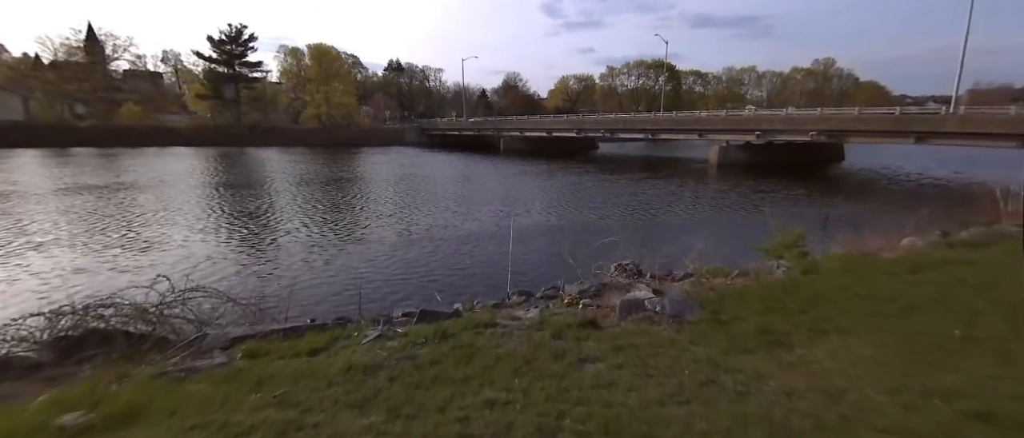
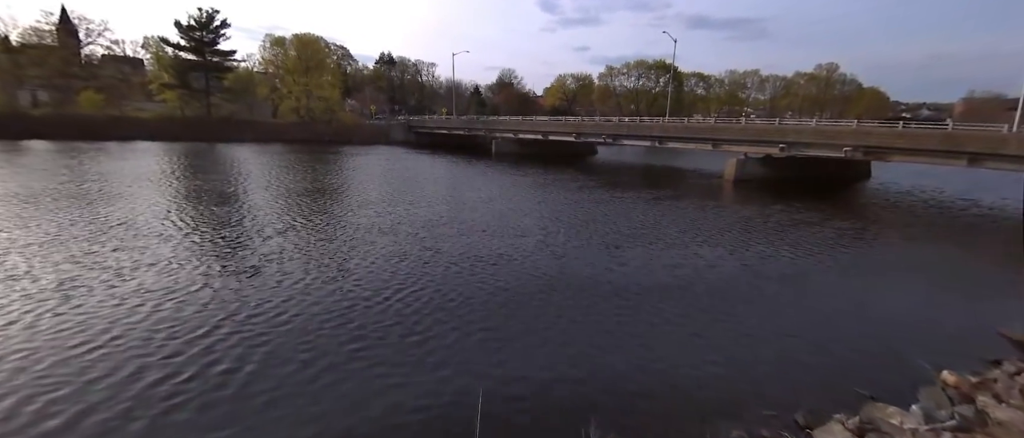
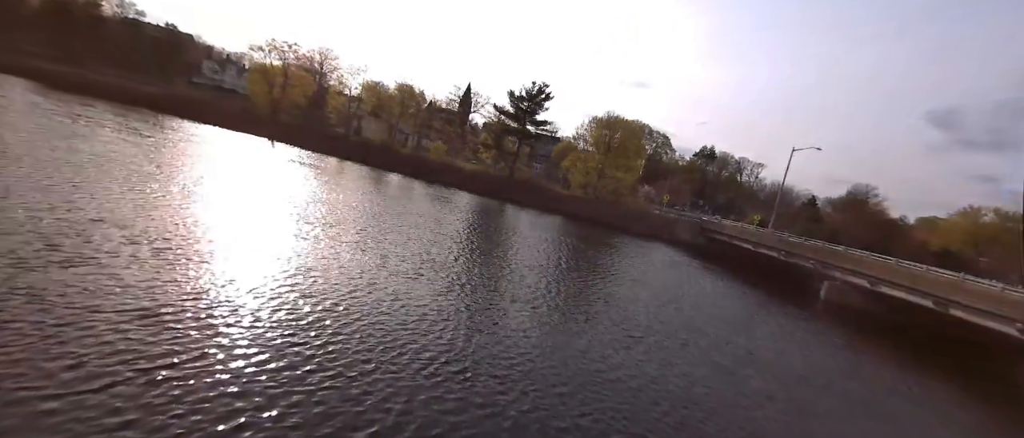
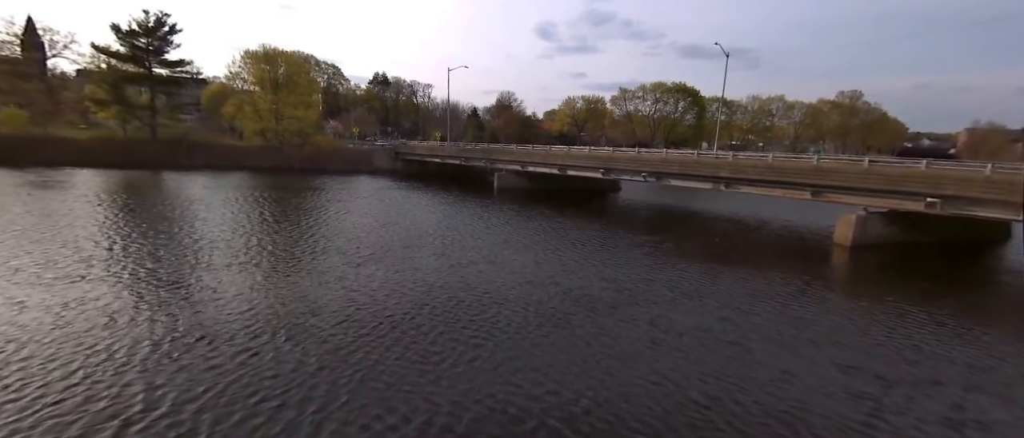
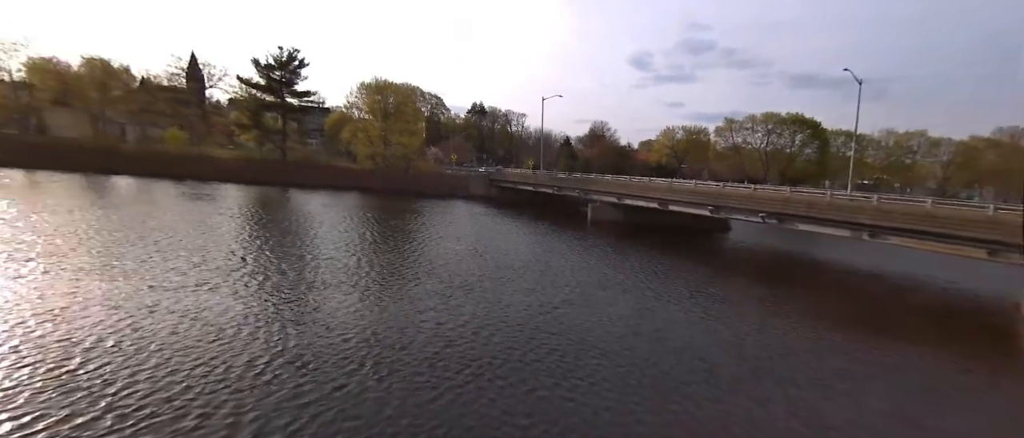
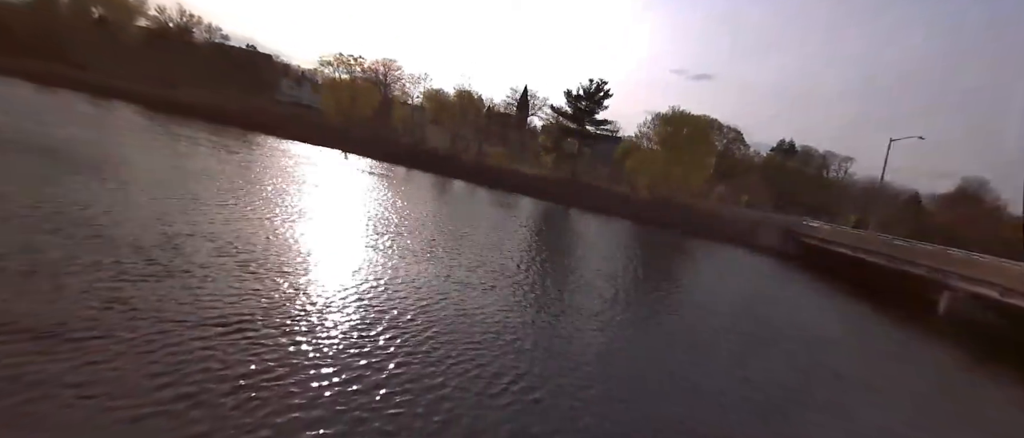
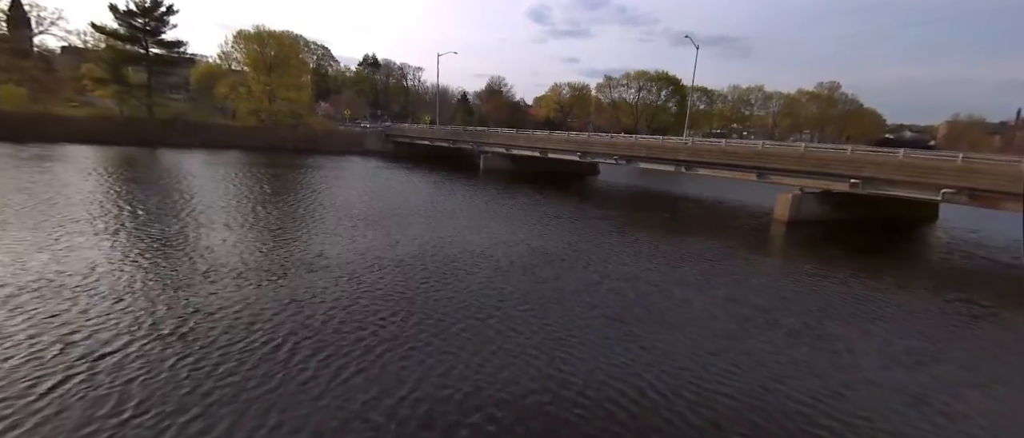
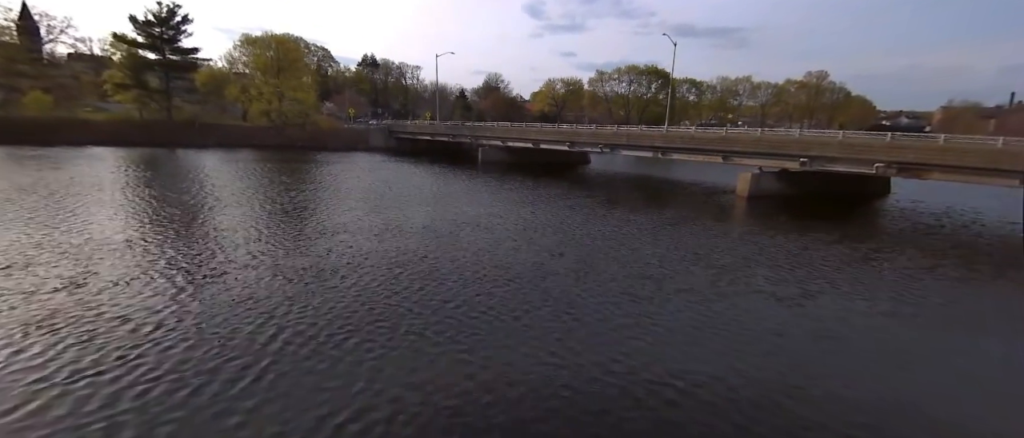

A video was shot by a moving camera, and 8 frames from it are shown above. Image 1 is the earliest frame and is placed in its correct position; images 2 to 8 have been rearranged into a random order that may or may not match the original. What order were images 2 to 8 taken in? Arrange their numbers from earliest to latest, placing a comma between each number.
2, 8, 7, 4, 5, 3, 6
